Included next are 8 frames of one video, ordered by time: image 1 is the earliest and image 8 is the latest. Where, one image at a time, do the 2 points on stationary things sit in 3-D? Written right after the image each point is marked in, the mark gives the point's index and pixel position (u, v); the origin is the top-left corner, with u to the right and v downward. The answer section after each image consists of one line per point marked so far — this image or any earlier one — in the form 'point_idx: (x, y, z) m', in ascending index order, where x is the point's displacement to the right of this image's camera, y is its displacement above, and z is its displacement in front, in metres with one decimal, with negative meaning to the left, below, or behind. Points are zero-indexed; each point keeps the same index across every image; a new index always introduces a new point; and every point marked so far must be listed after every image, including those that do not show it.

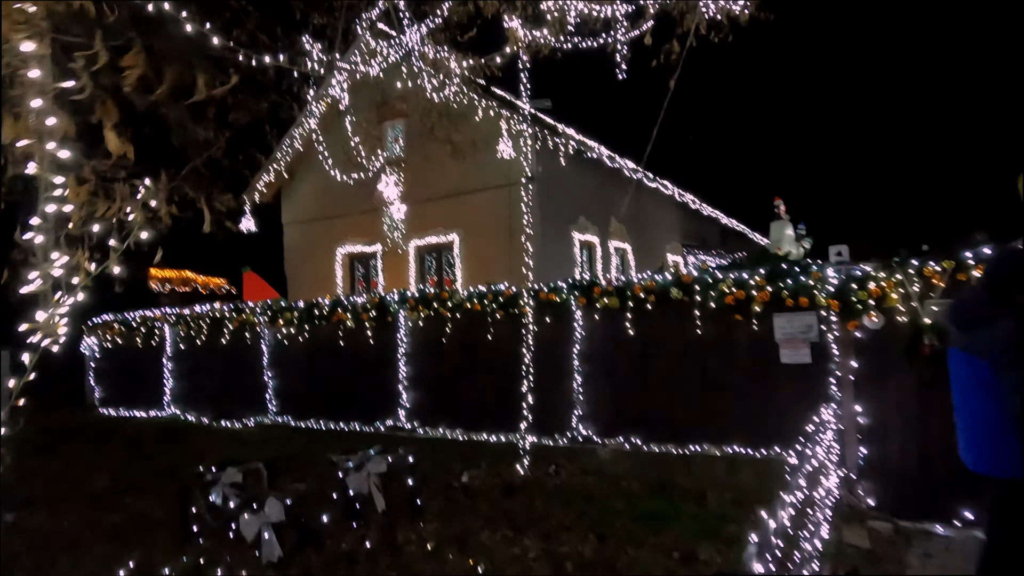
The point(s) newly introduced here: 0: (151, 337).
0: (-7.4, -1.0, +13.5) m
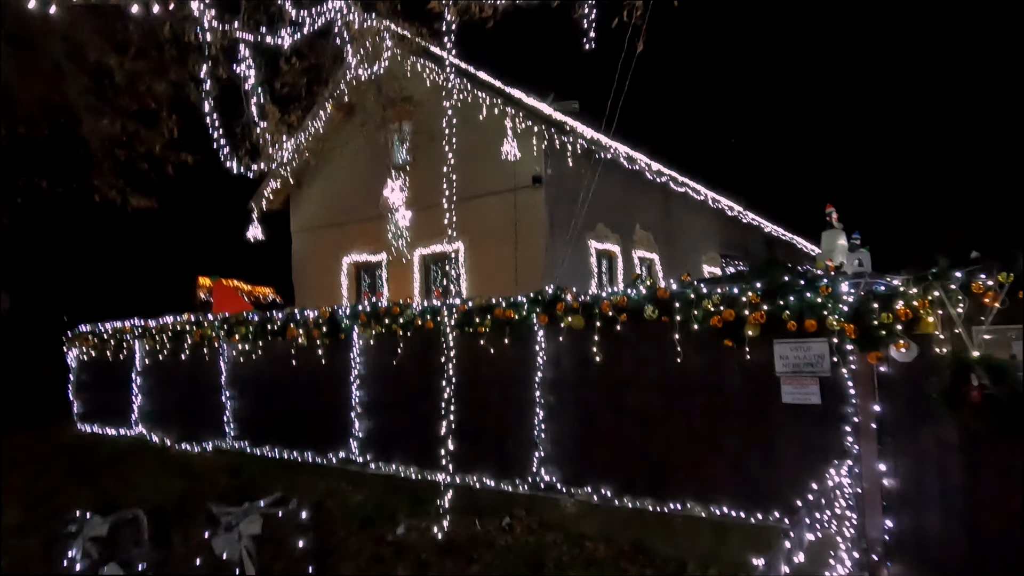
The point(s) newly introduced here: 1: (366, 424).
0: (-7.5, -1.2, +12.7) m
1: (-1.8, -1.7, +8.4) m
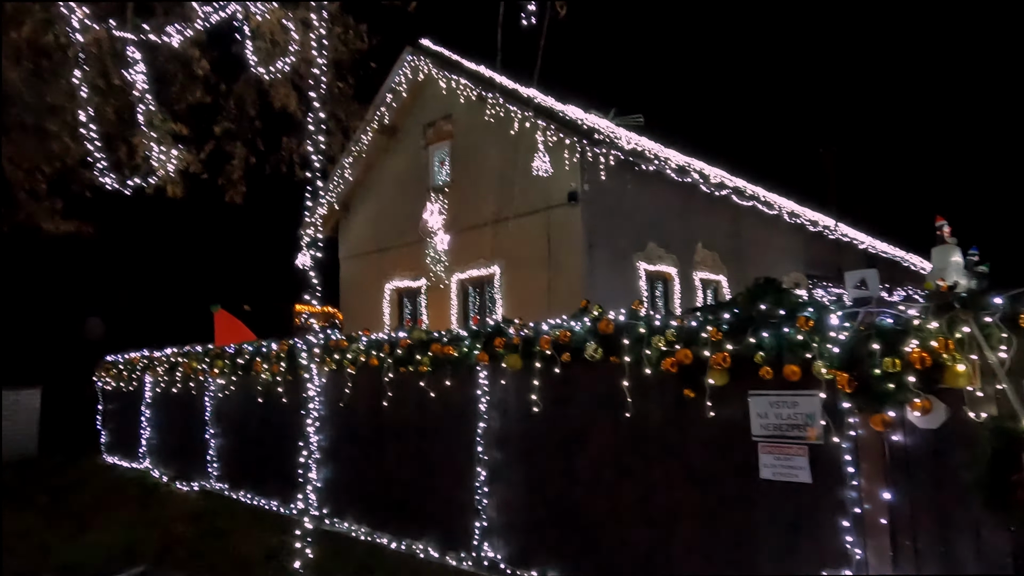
0: (-7.2, -1.8, +12.5) m
1: (-2.1, -2.1, +7.4) m
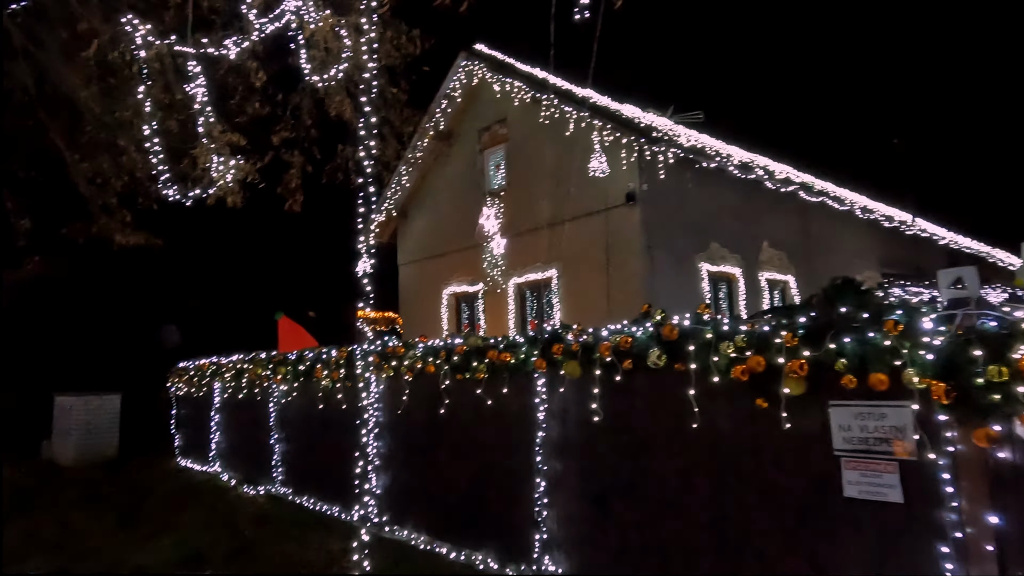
0: (-6.0, -1.9, +12.9) m
1: (-1.4, -2.2, +7.4) m
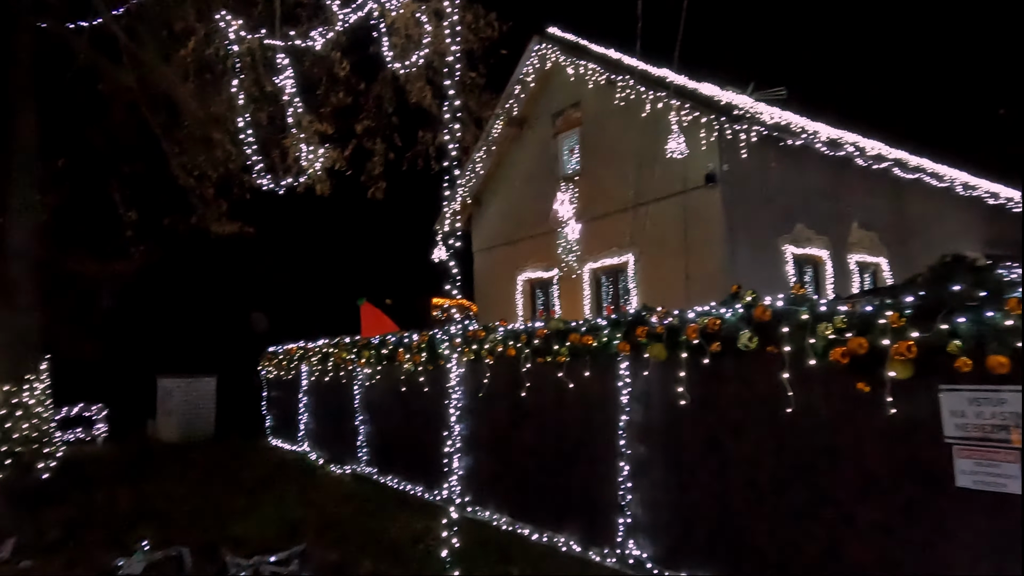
0: (-4.5, -1.7, +13.5) m
1: (-0.5, -2.0, +7.5) m
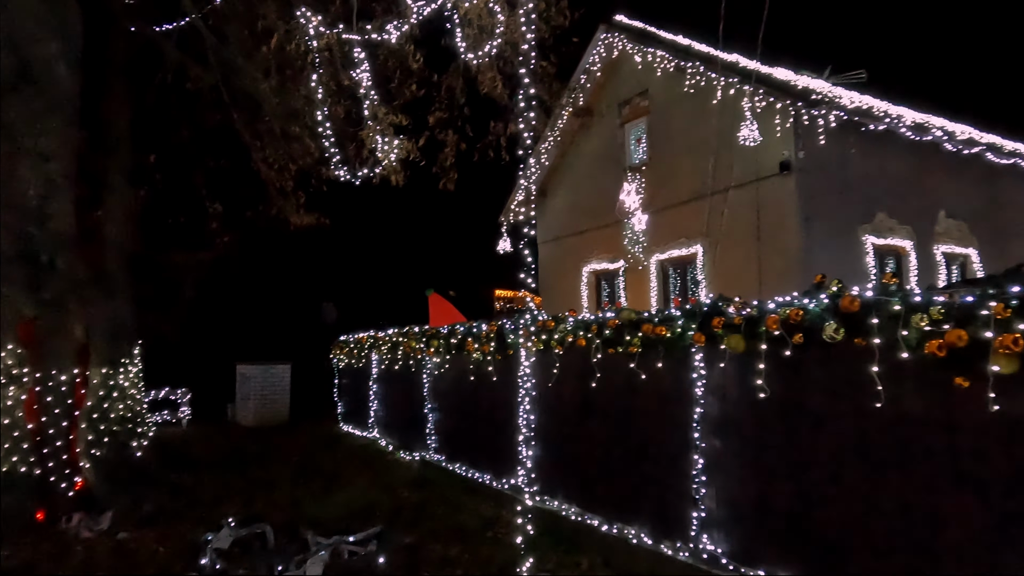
0: (-3.2, -1.5, +13.8) m
1: (+0.3, -1.9, +7.6) m
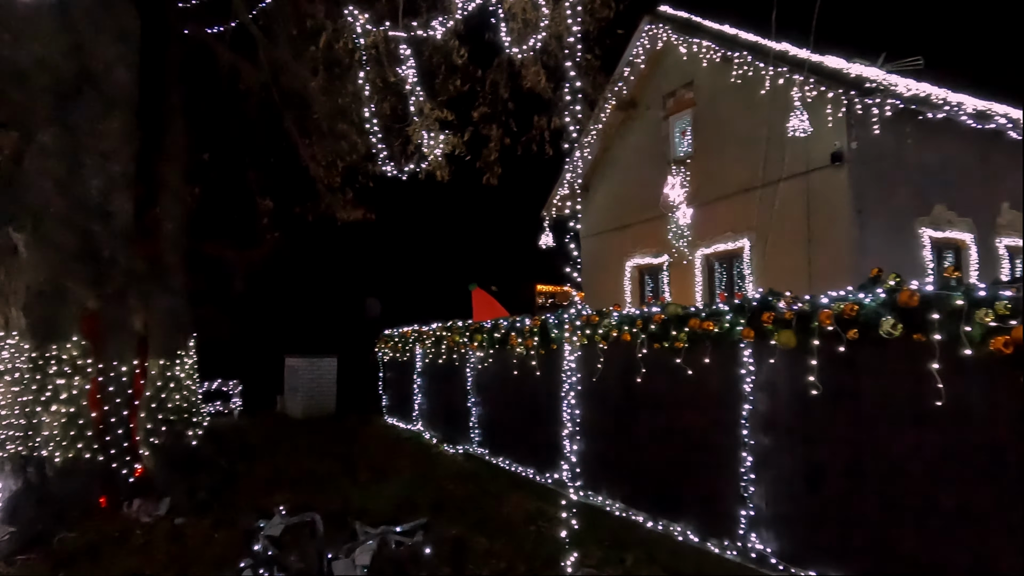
0: (-2.3, -1.4, +14.0) m
1: (+0.8, -1.8, +7.5) m
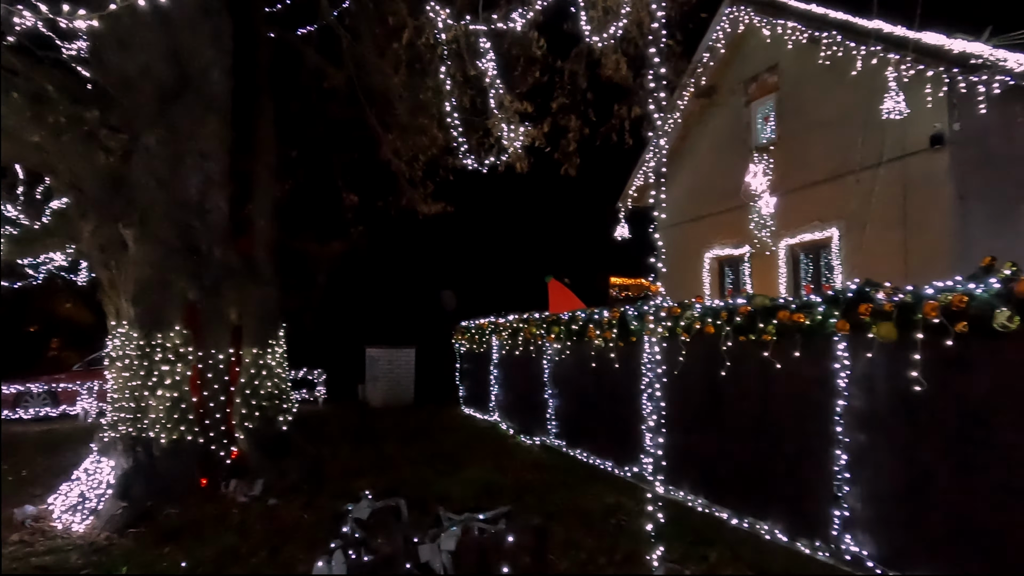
0: (-0.6, -1.2, +14.2) m
1: (+1.7, -1.7, +7.4) m
